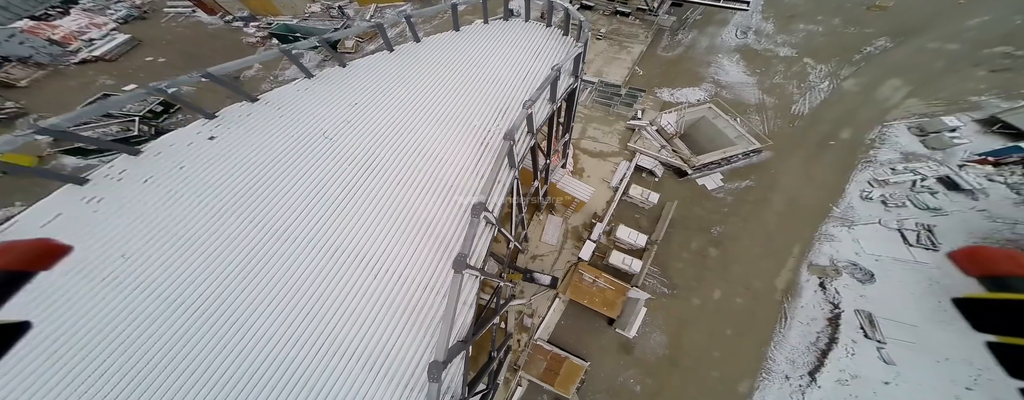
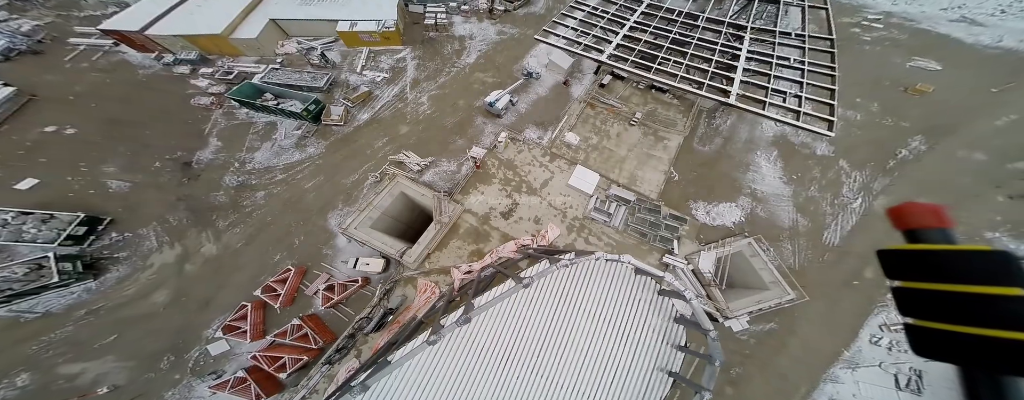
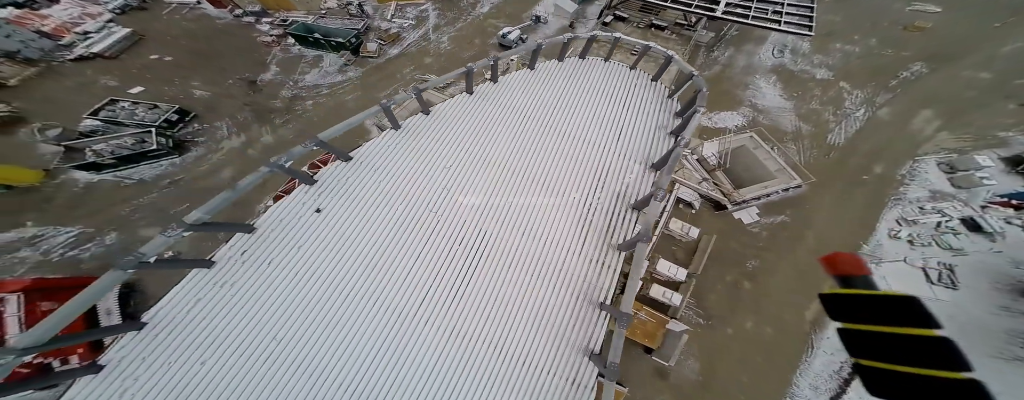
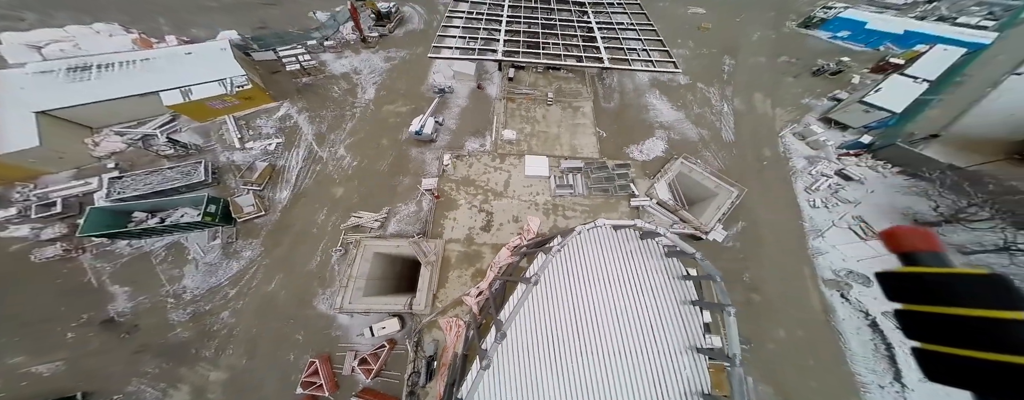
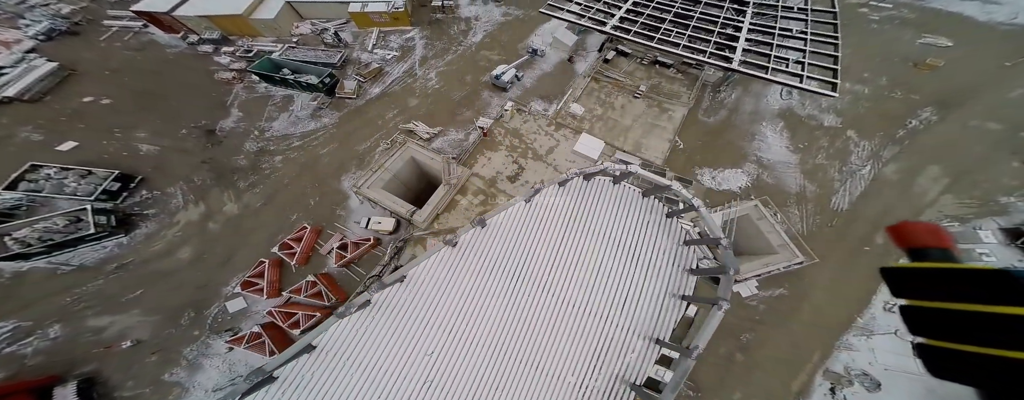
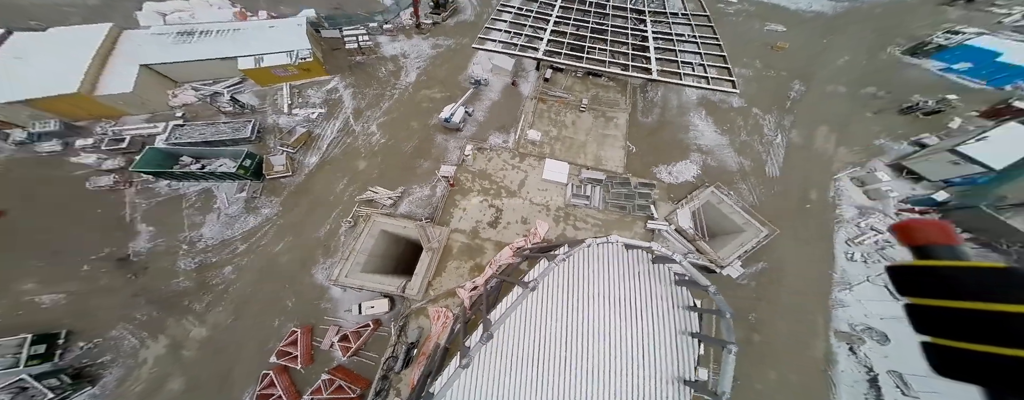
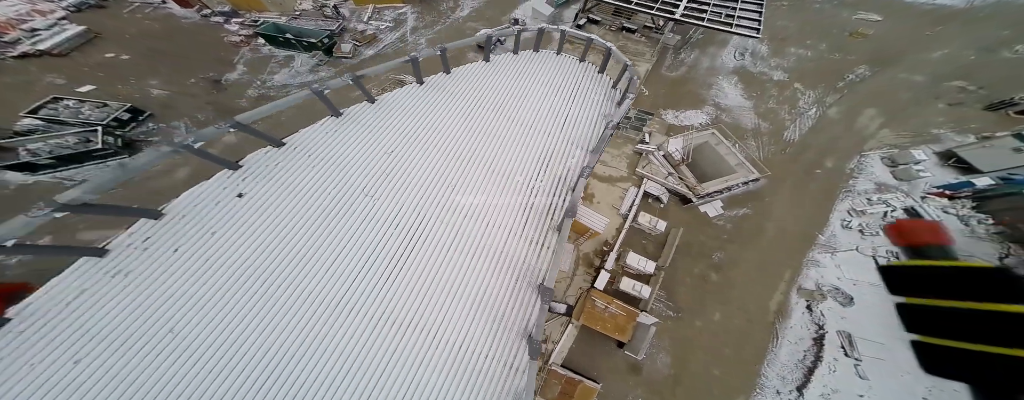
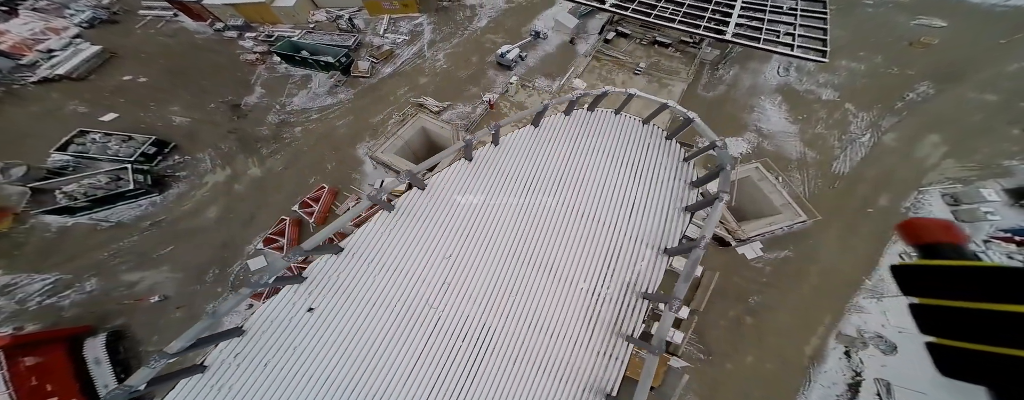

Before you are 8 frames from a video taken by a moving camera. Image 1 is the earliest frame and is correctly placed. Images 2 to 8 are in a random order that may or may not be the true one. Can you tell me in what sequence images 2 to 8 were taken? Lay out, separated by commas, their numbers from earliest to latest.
7, 3, 8, 5, 2, 6, 4
